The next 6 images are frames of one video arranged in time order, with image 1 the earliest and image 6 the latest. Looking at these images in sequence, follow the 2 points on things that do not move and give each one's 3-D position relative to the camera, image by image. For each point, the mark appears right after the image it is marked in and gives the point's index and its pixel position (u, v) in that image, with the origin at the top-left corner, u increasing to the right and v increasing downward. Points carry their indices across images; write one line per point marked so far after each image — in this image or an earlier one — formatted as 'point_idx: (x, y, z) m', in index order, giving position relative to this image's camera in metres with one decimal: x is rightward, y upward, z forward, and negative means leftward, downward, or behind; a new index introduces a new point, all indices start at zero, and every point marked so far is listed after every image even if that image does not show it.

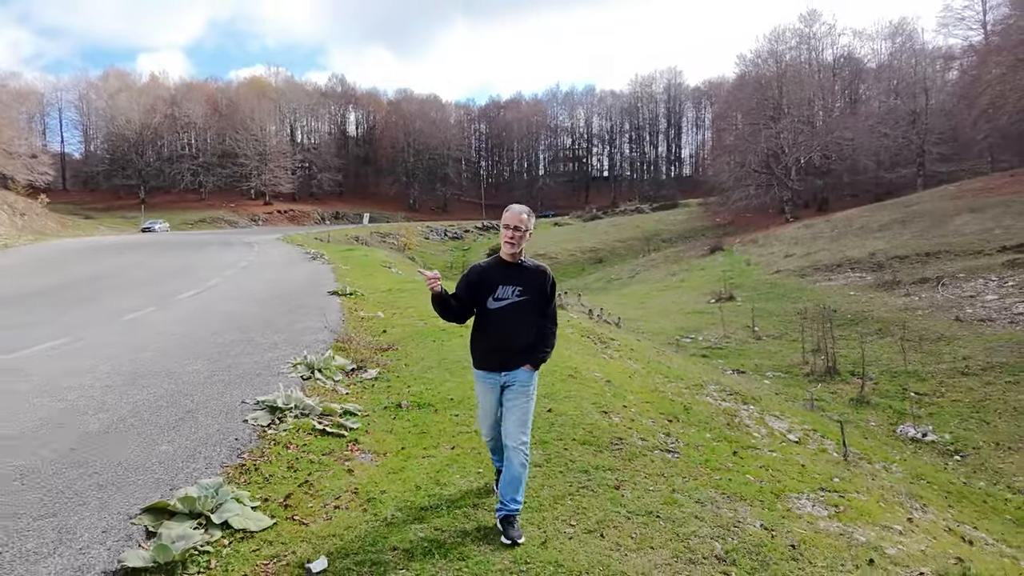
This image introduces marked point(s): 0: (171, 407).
0: (-3.6, -1.3, +6.6) m
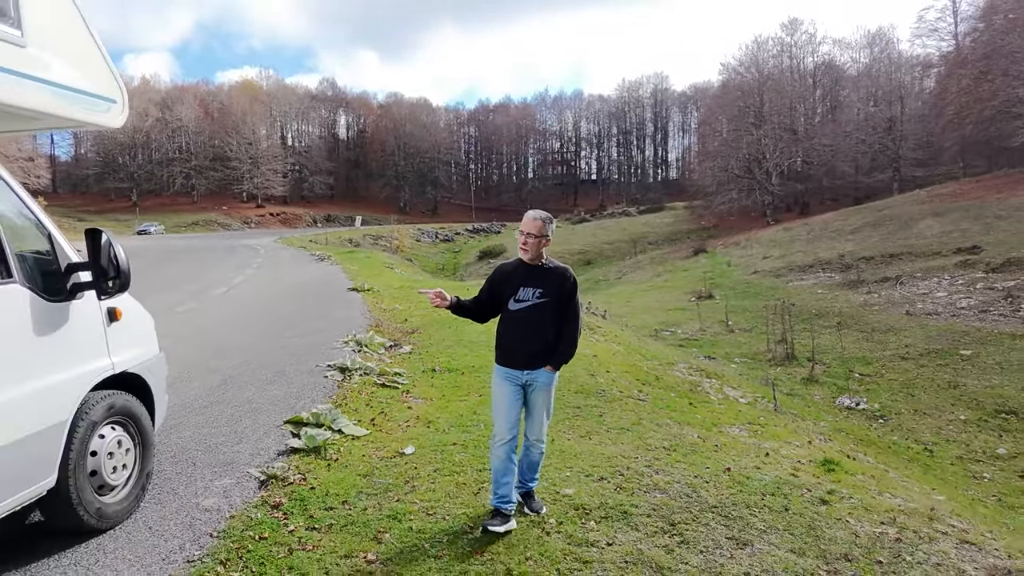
0: (-3.5, -1.1, +8.6) m
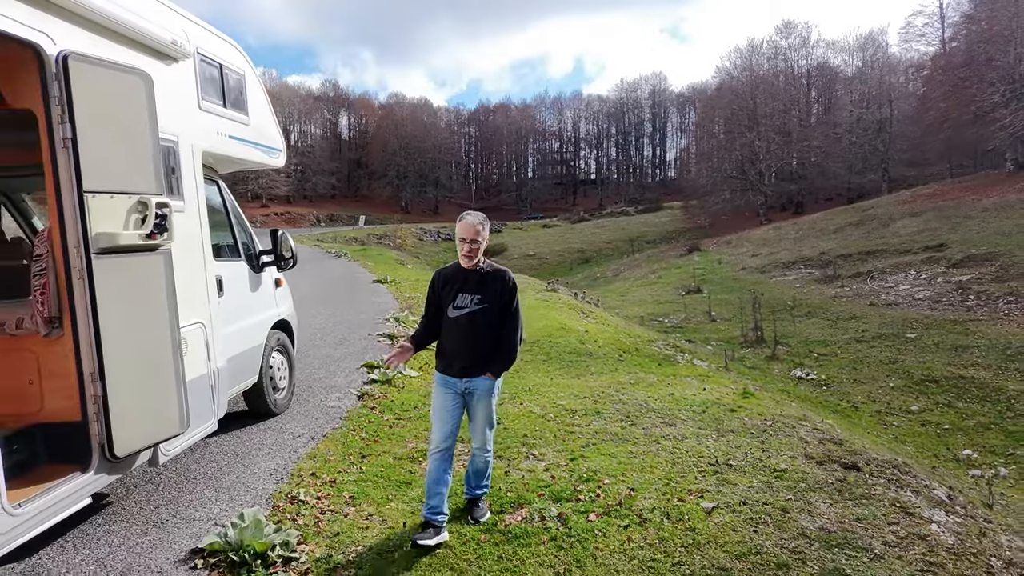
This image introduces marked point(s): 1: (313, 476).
0: (-3.3, -0.9, +11.1) m
1: (-1.7, -1.6, +5.1) m
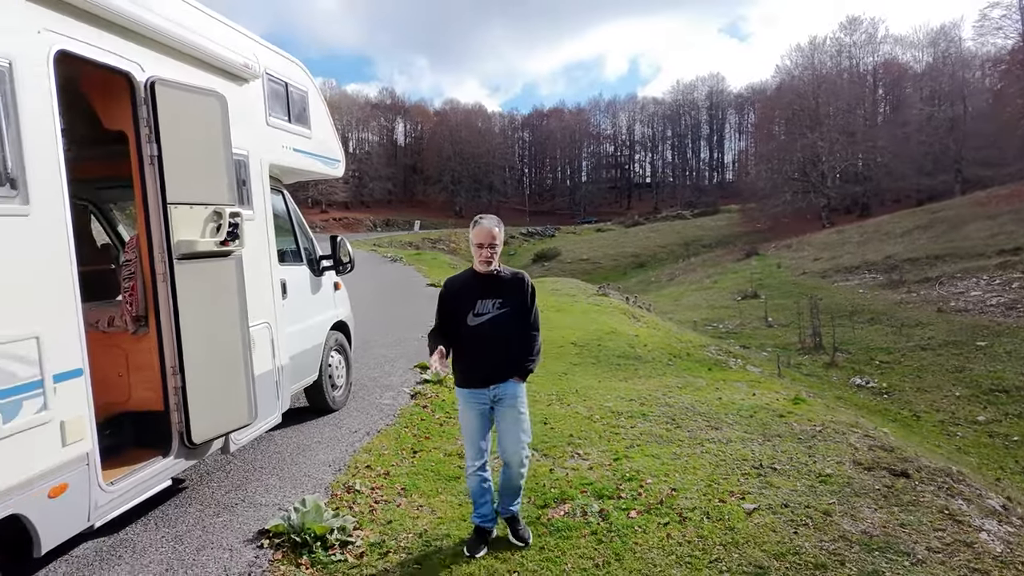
0: (-2.4, -0.9, +11.5) m
1: (-1.3, -1.6, +5.4) m
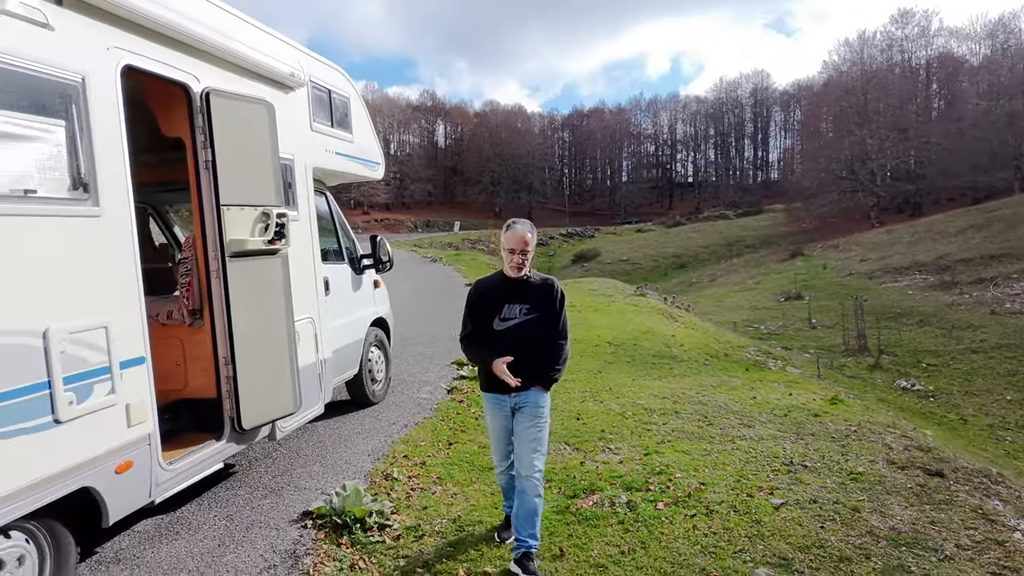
0: (-1.7, -0.9, +11.8) m
1: (-1.0, -1.6, +5.7) m
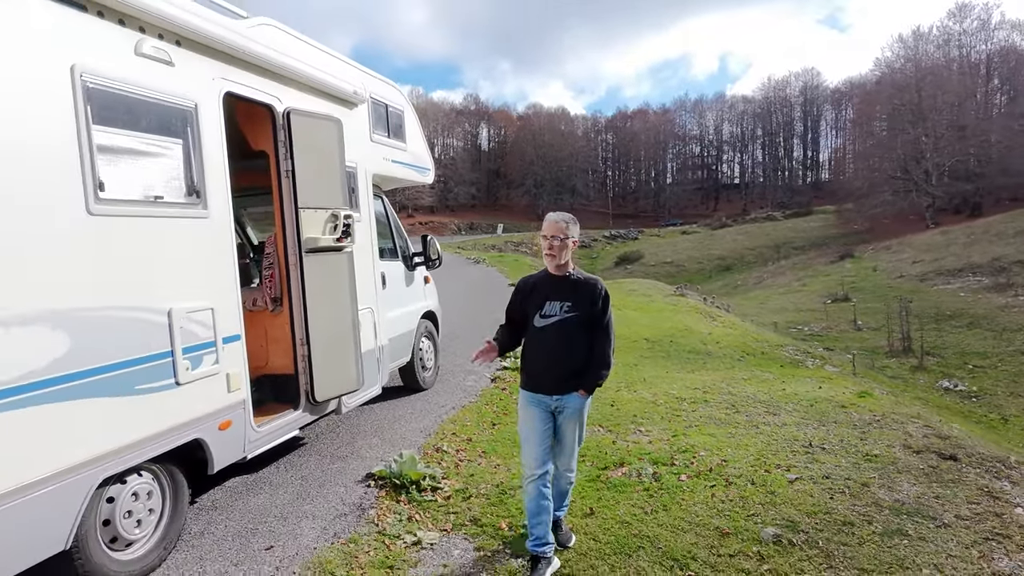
0: (-0.9, -0.9, +12.5) m
1: (-0.6, -1.5, +6.3) m
